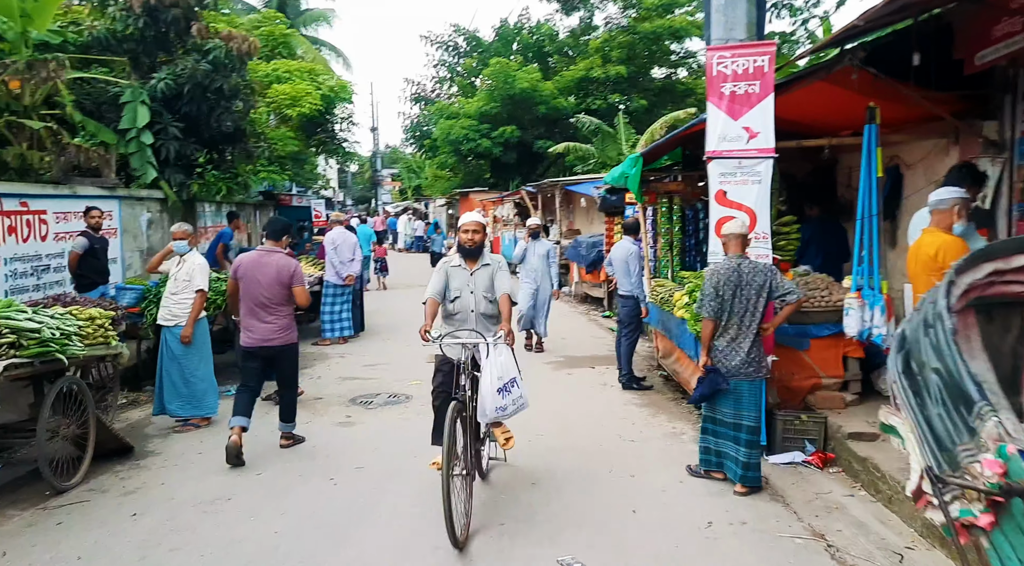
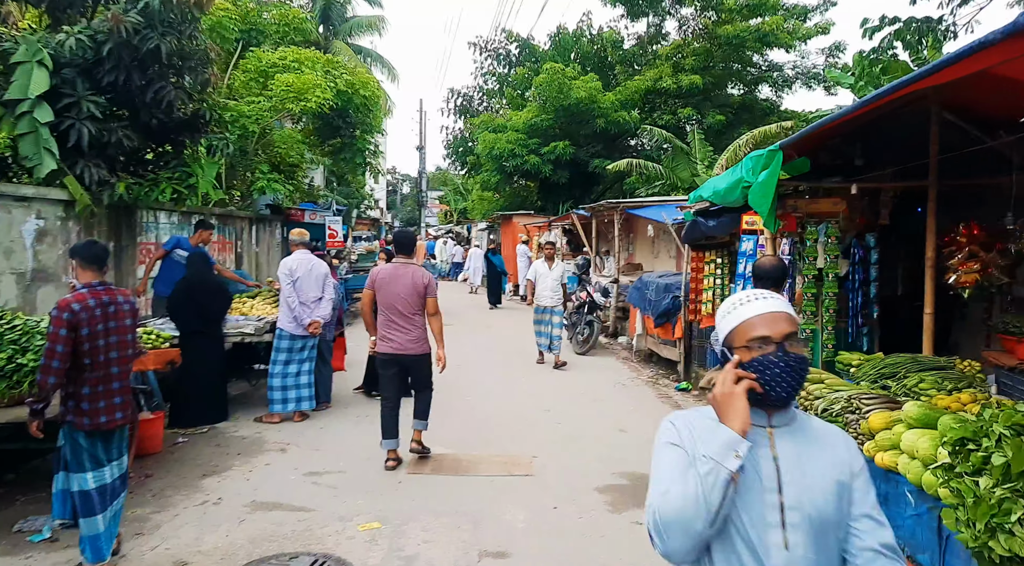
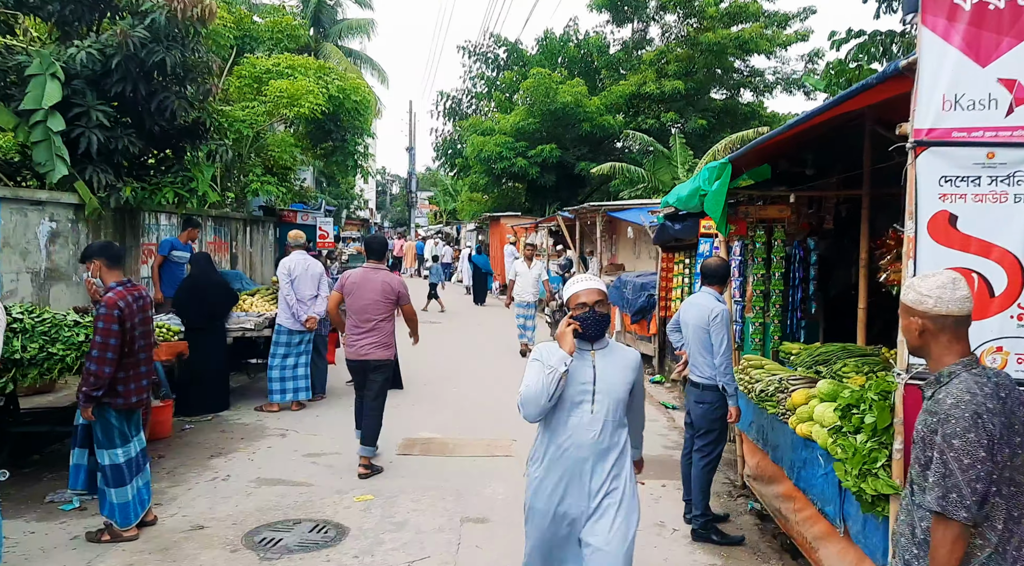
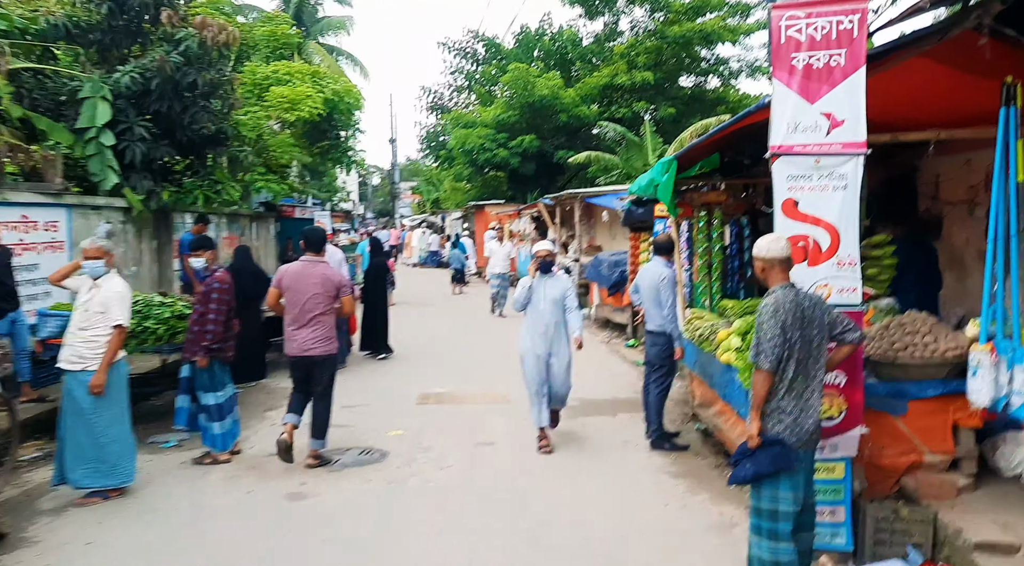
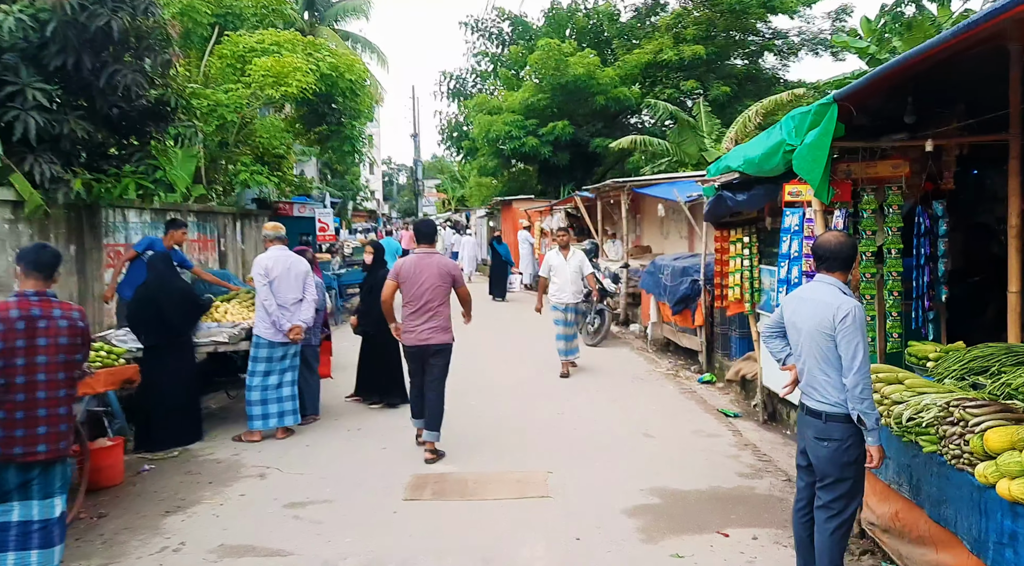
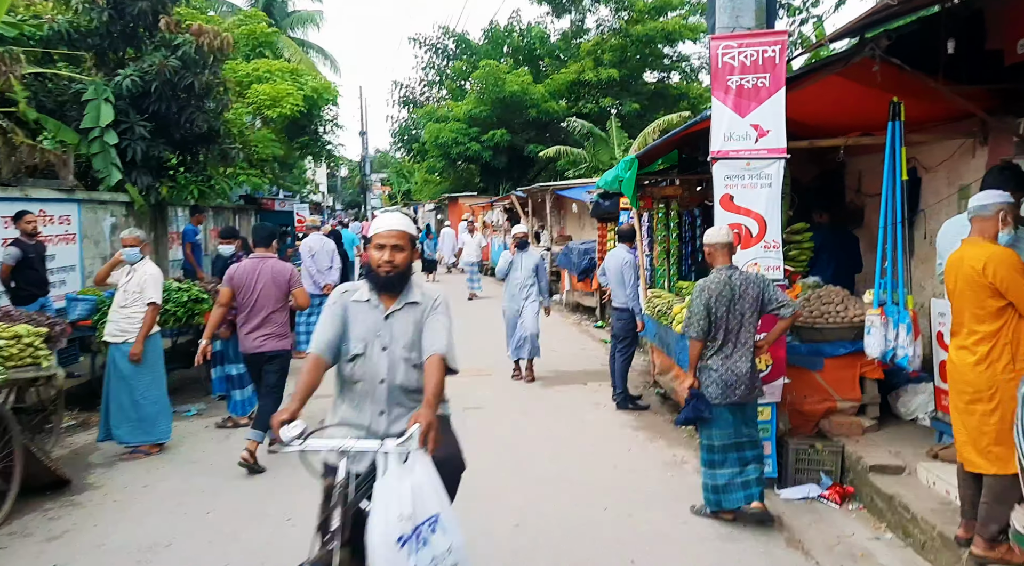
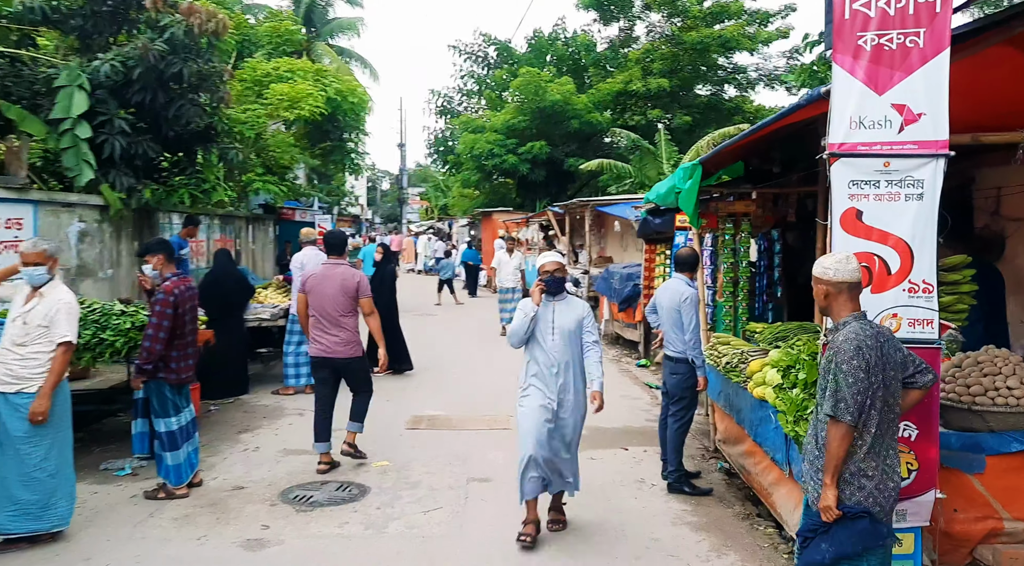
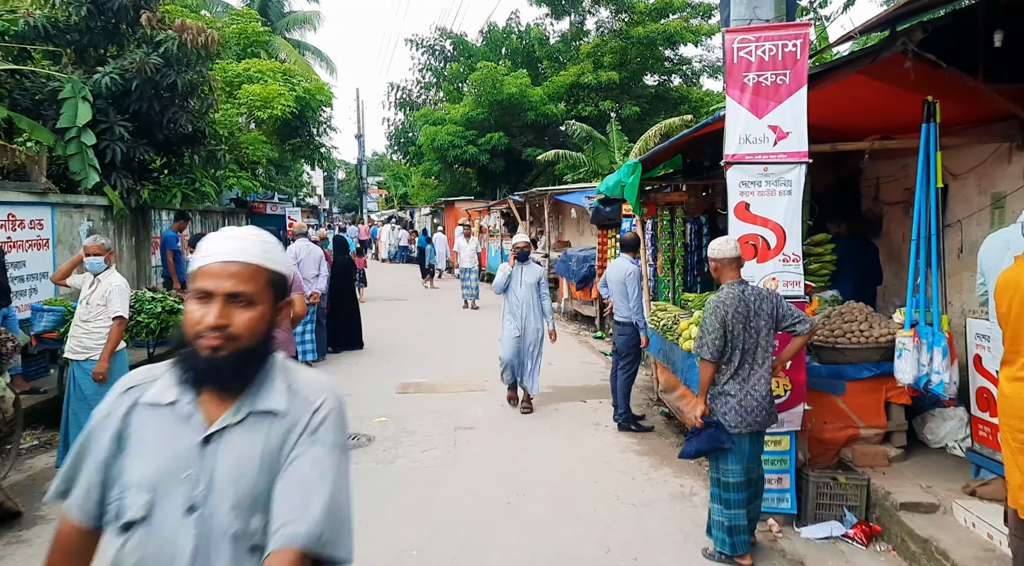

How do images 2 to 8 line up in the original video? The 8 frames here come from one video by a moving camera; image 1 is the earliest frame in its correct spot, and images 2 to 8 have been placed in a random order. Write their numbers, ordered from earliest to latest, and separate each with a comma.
6, 8, 4, 7, 3, 2, 5
